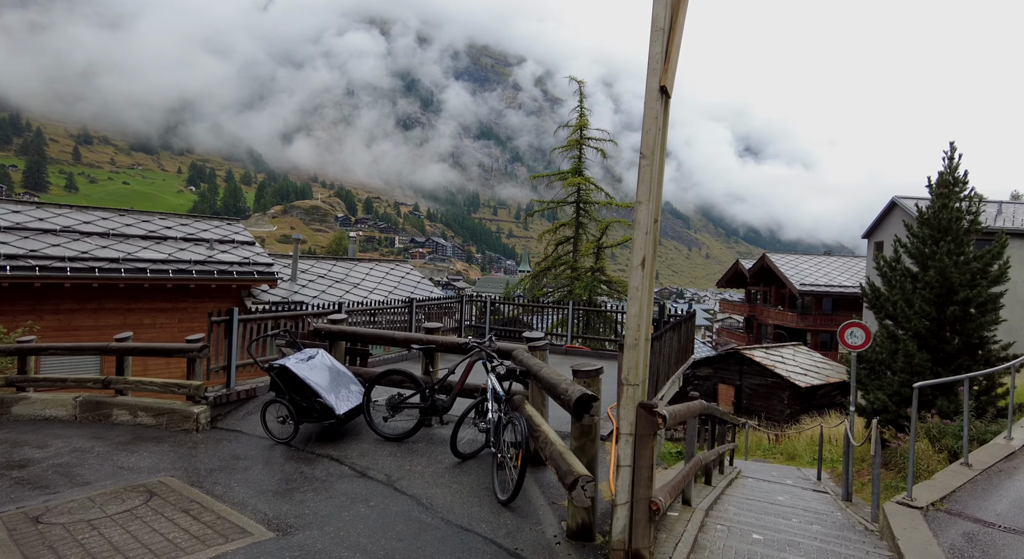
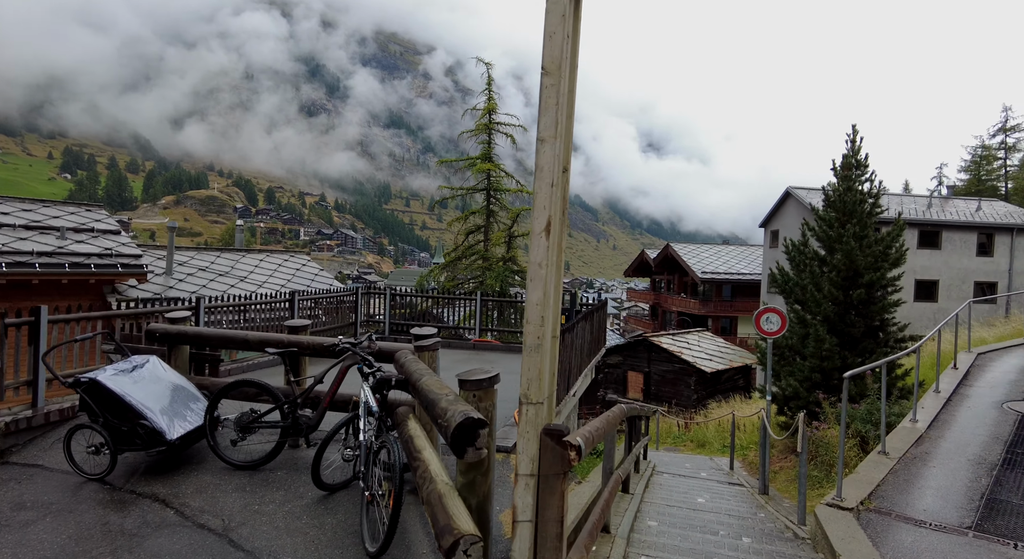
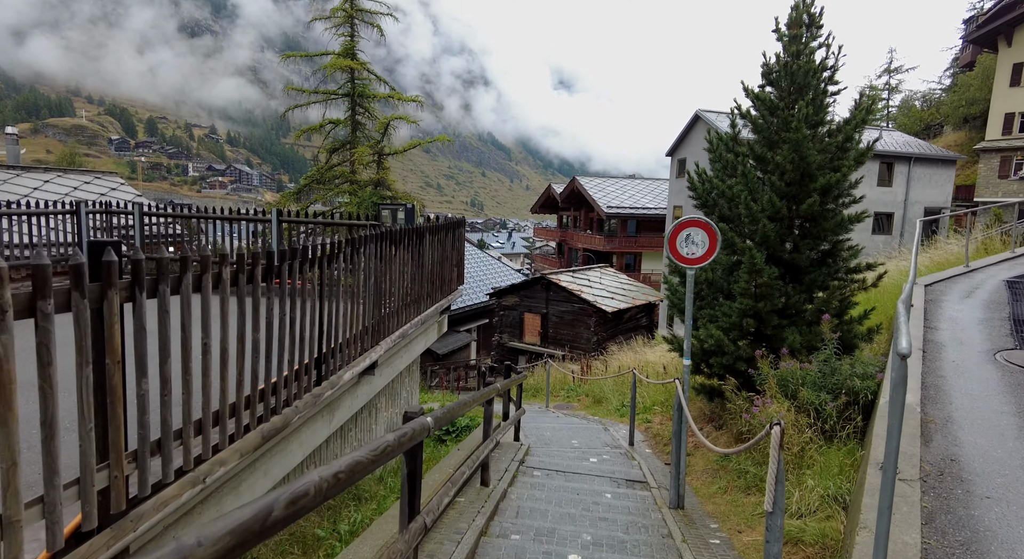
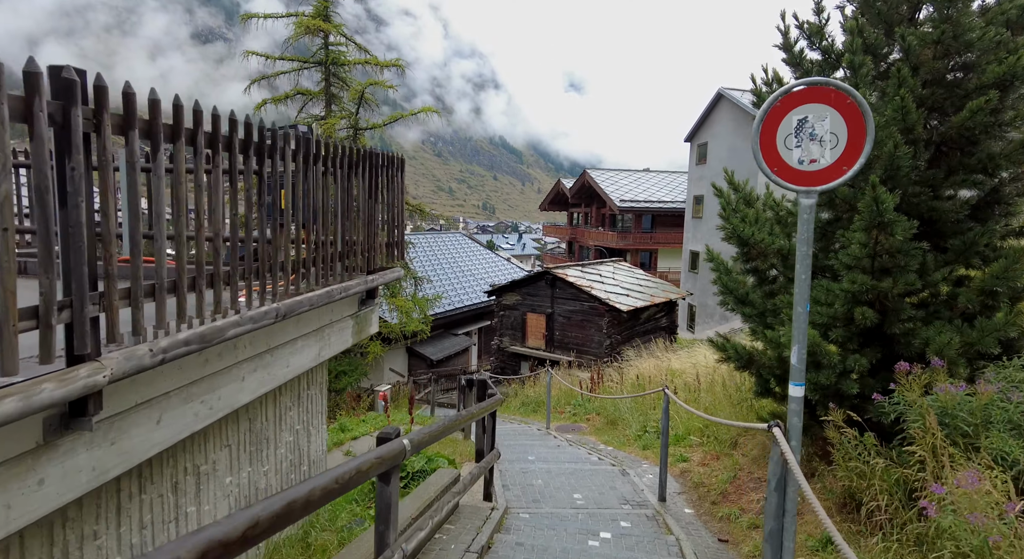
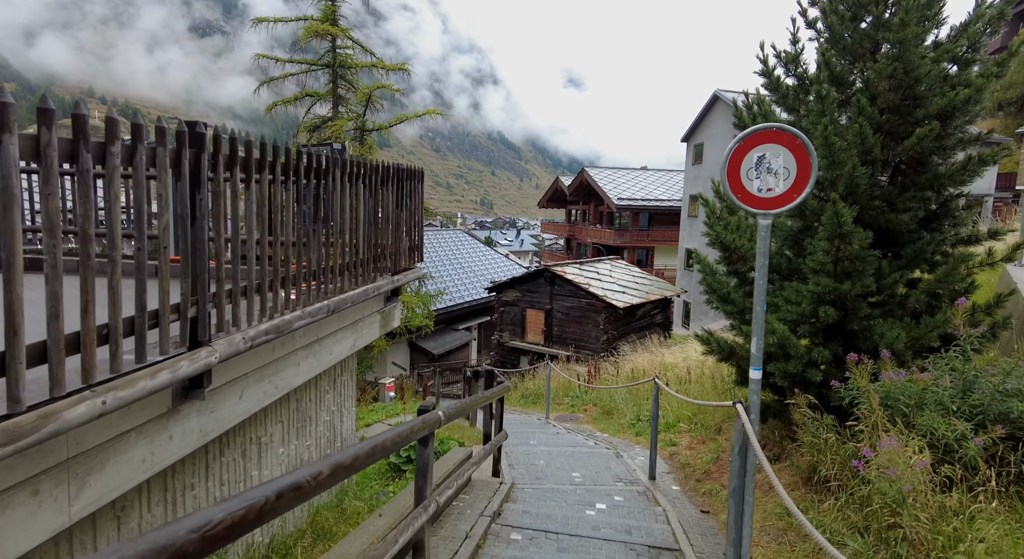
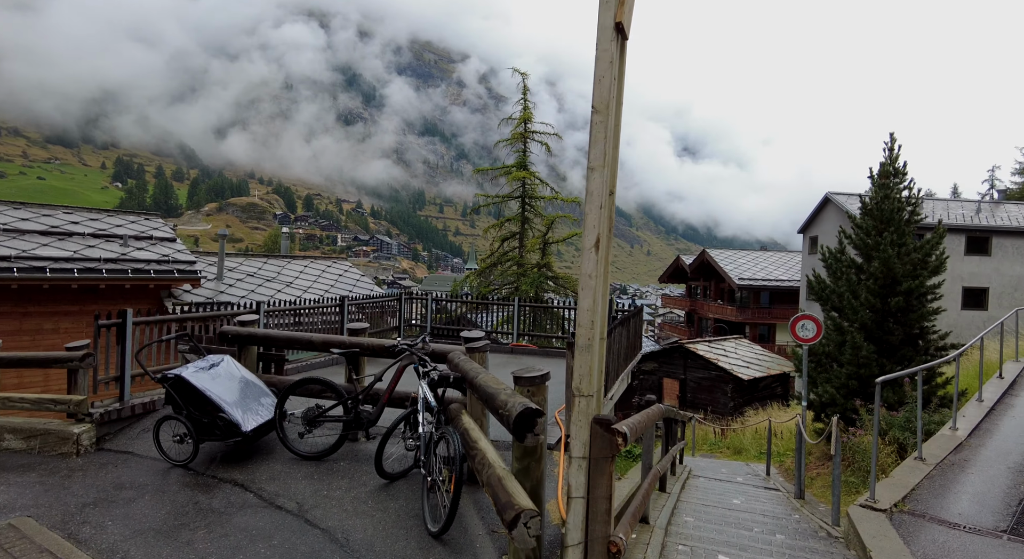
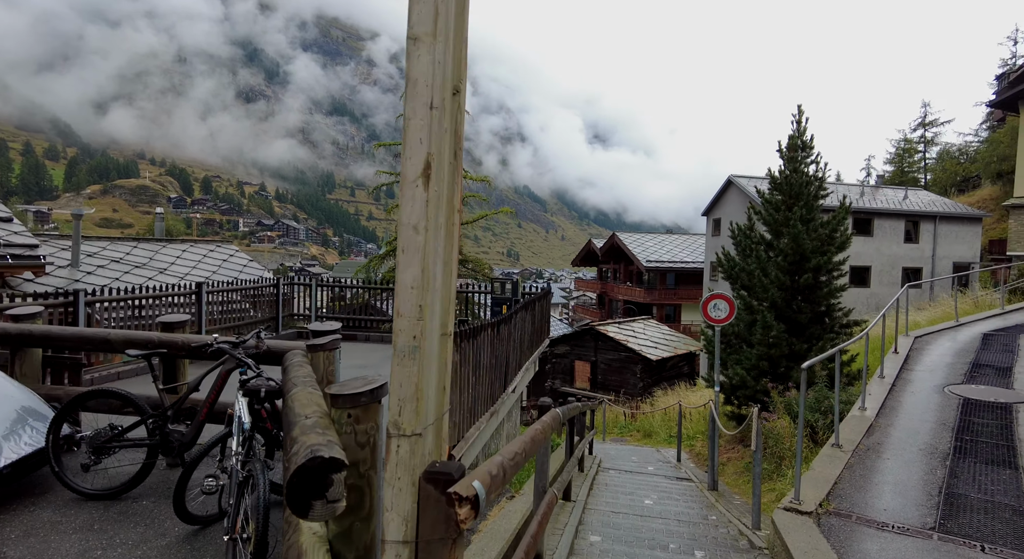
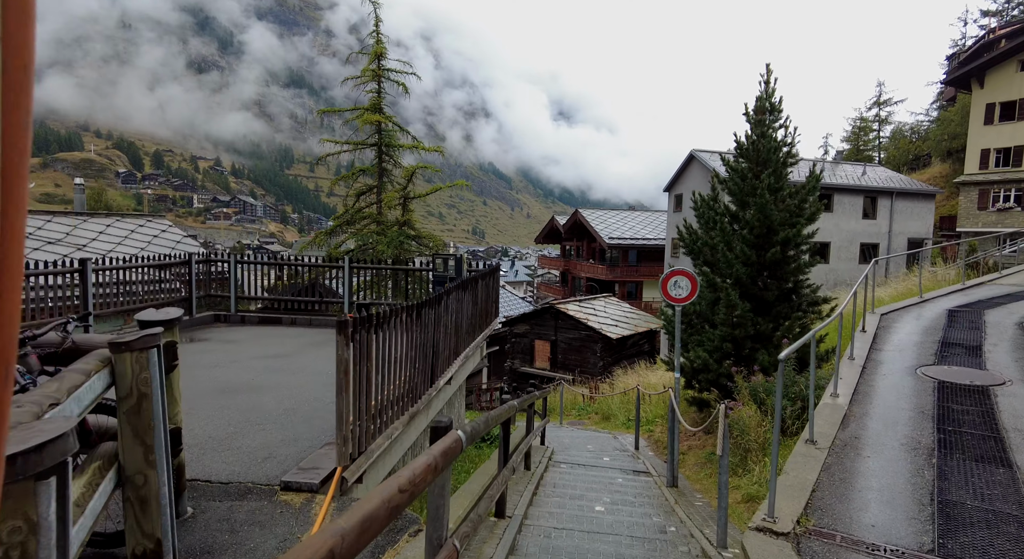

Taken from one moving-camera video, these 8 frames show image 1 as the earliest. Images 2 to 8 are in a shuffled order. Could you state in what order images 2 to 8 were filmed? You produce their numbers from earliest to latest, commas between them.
6, 2, 7, 8, 3, 5, 4
